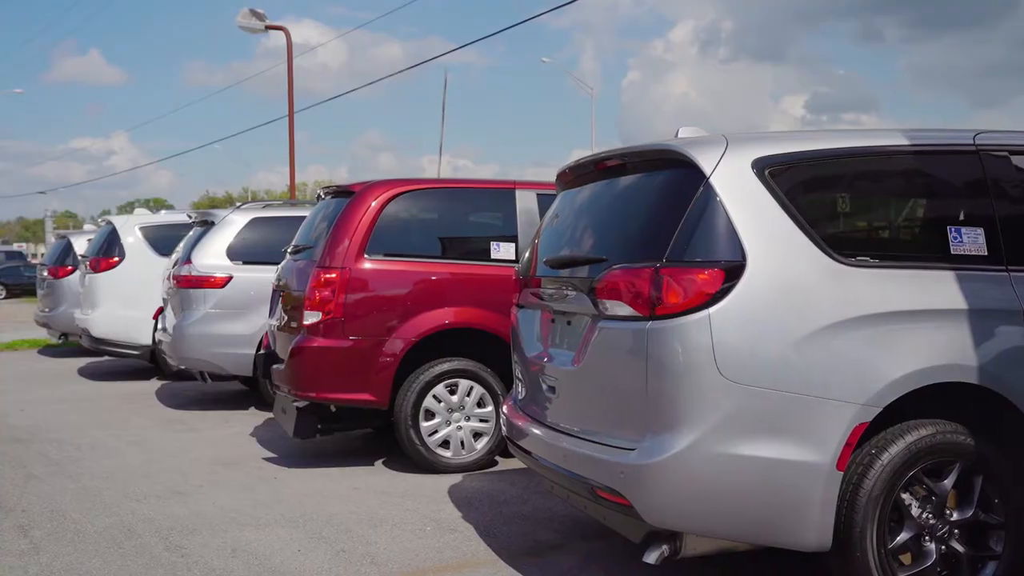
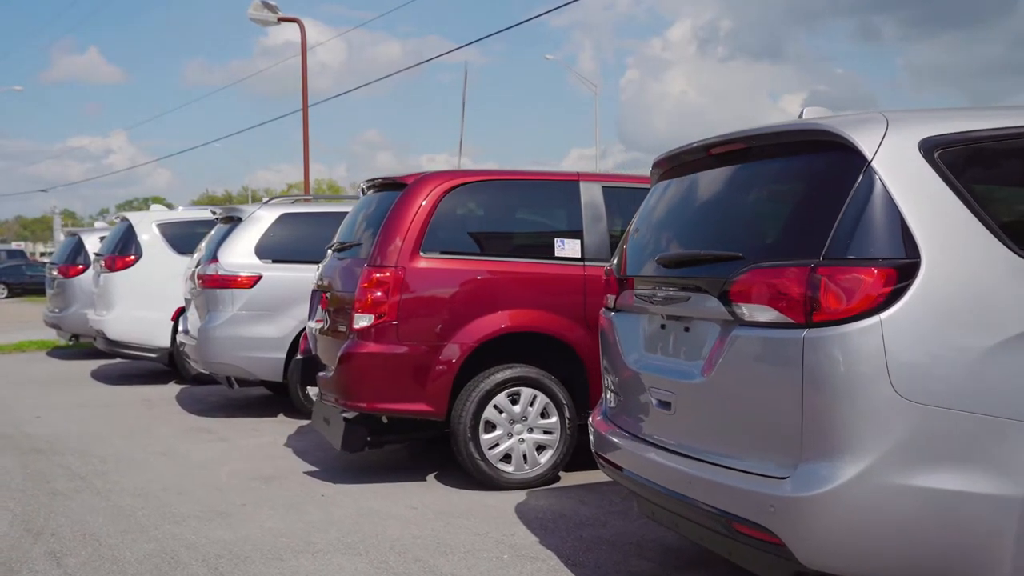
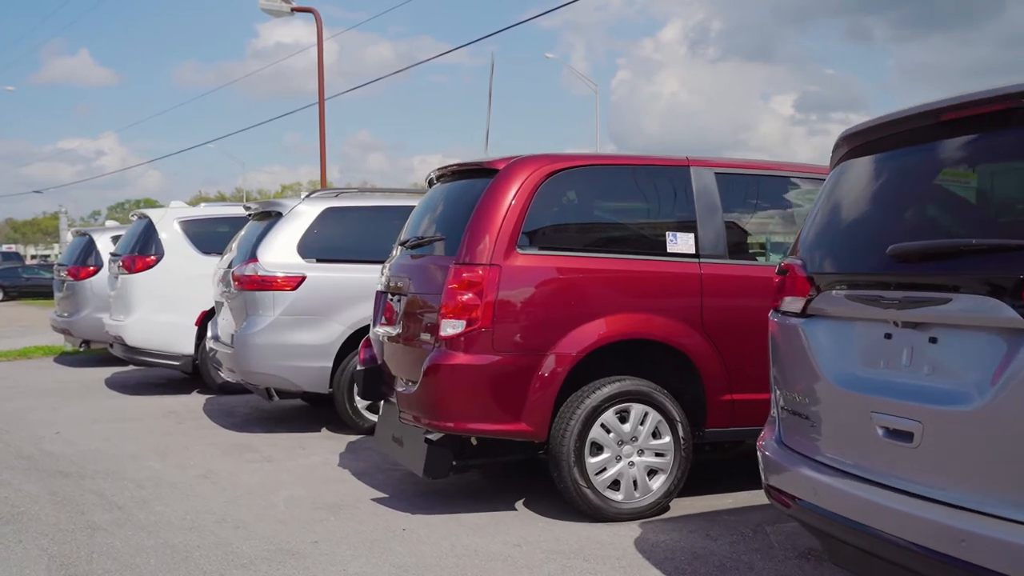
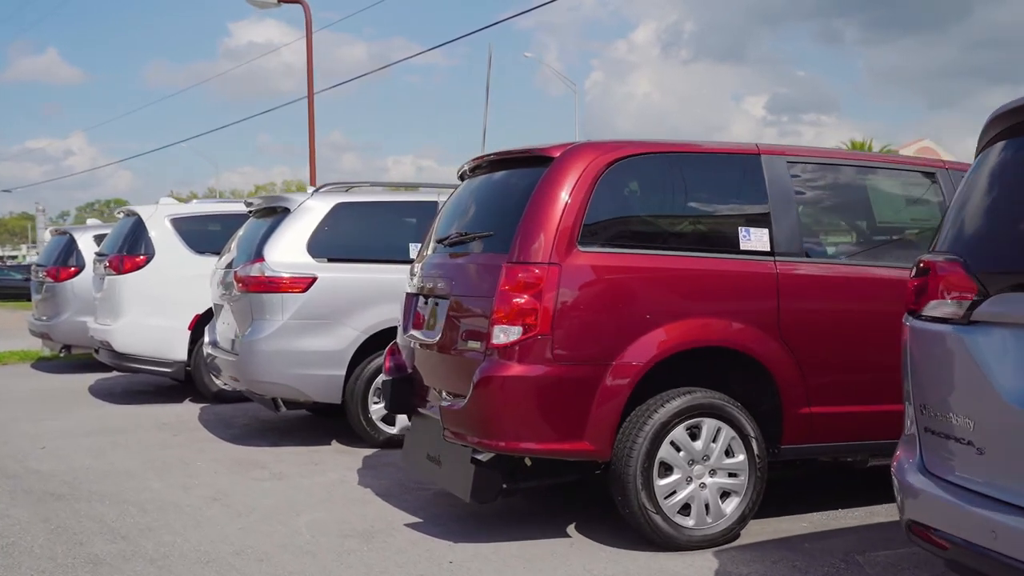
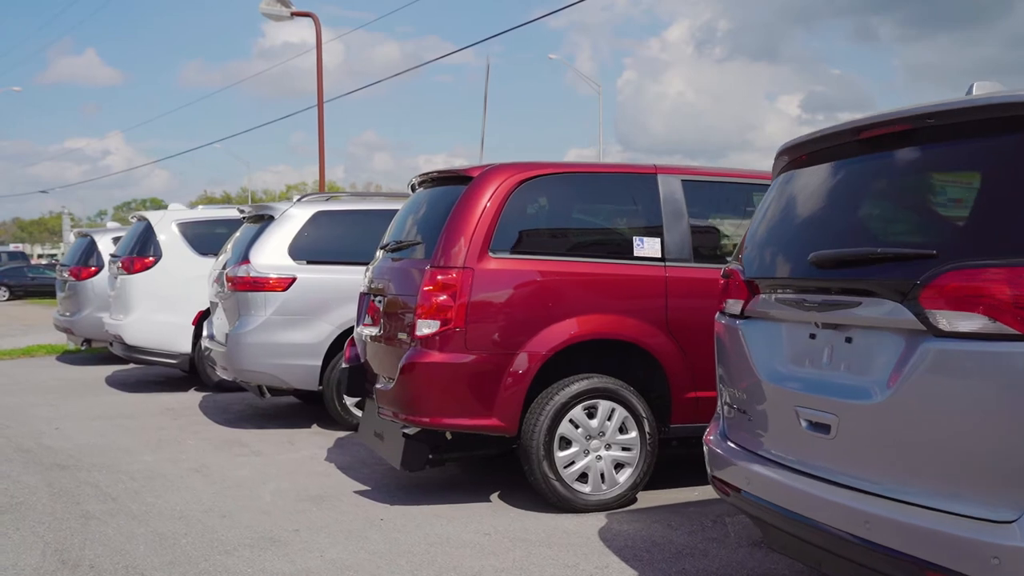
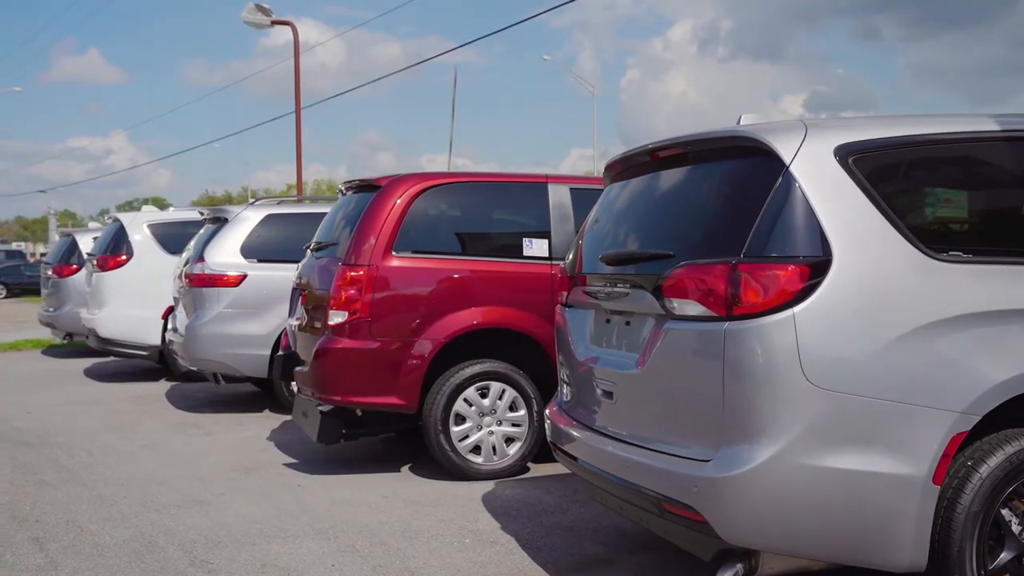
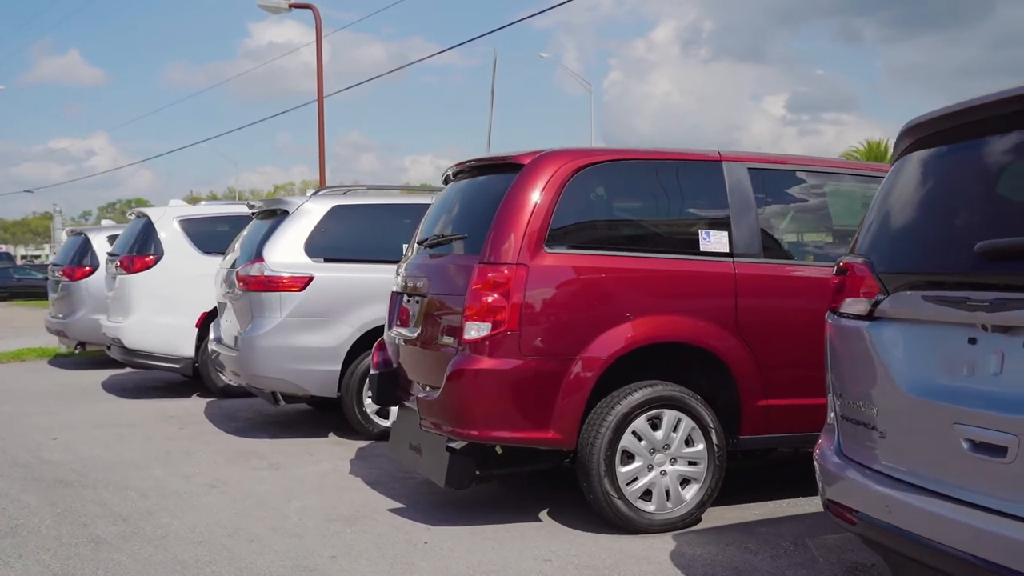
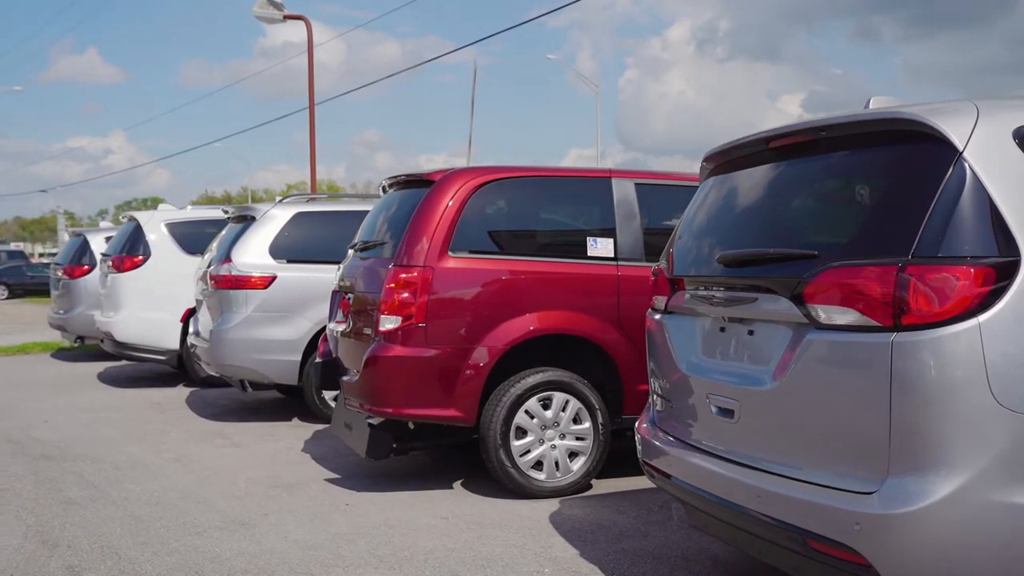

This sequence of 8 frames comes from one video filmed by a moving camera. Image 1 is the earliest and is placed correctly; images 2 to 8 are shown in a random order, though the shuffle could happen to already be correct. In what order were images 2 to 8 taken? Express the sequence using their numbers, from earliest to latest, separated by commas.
6, 2, 8, 5, 3, 7, 4
